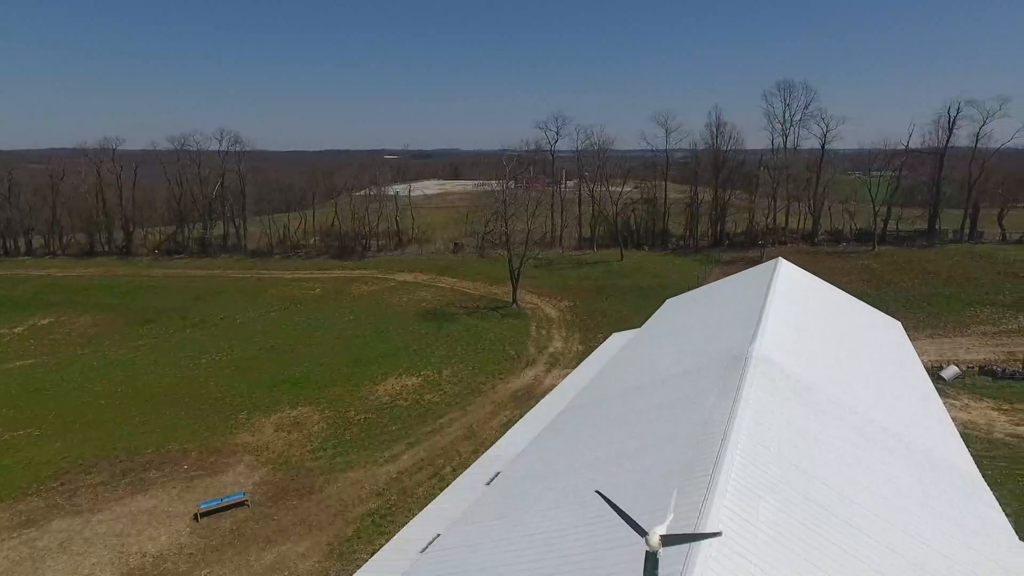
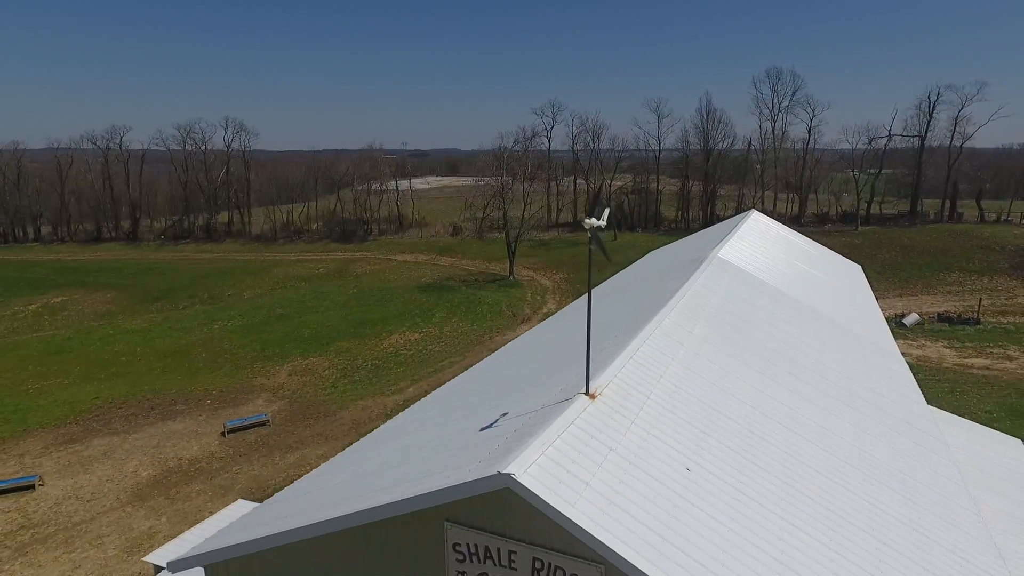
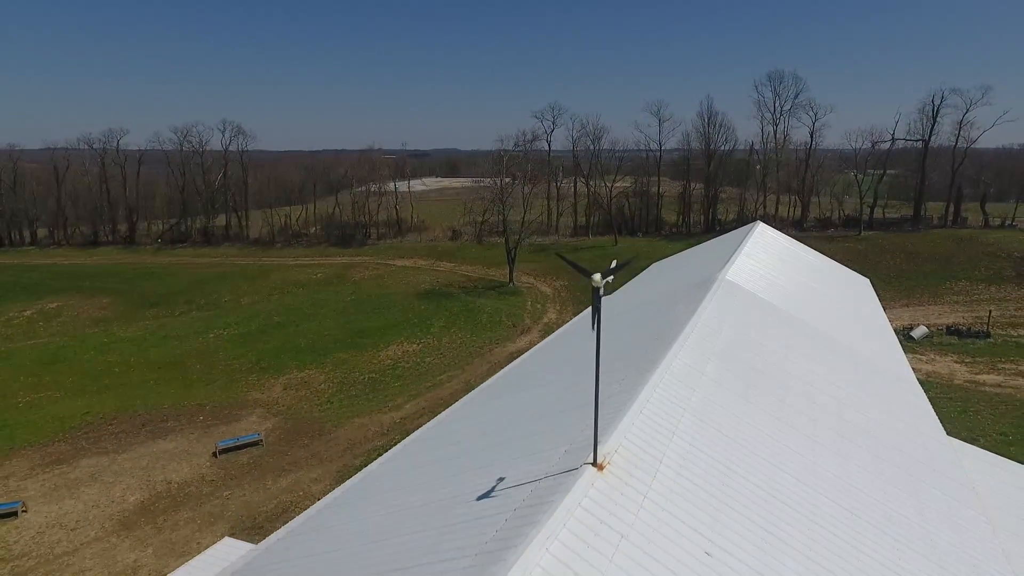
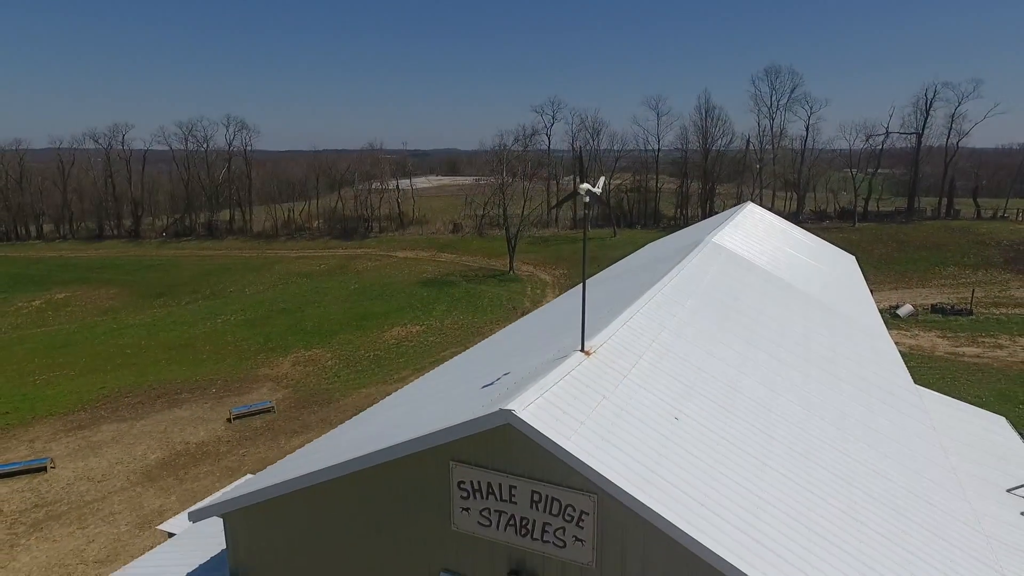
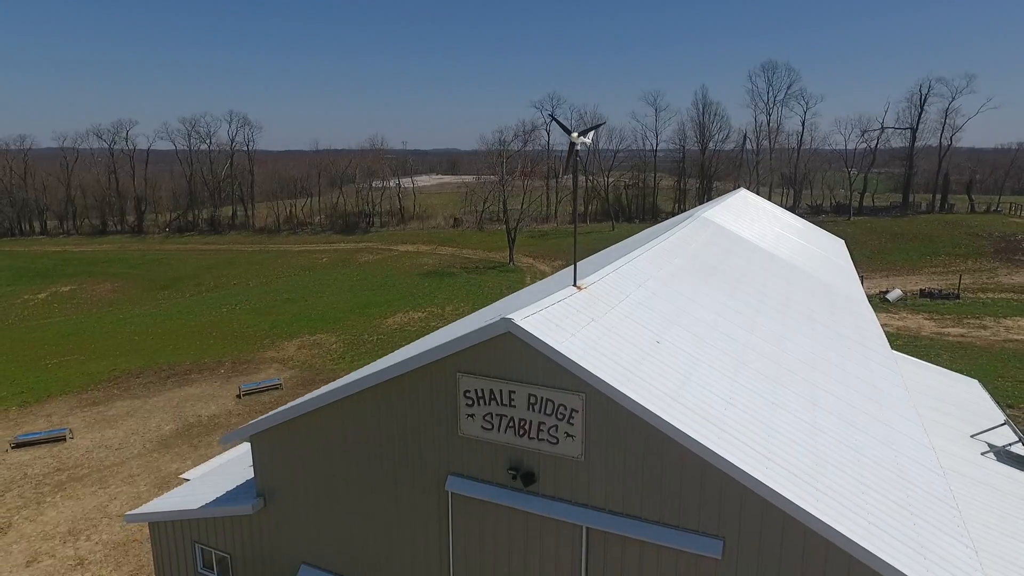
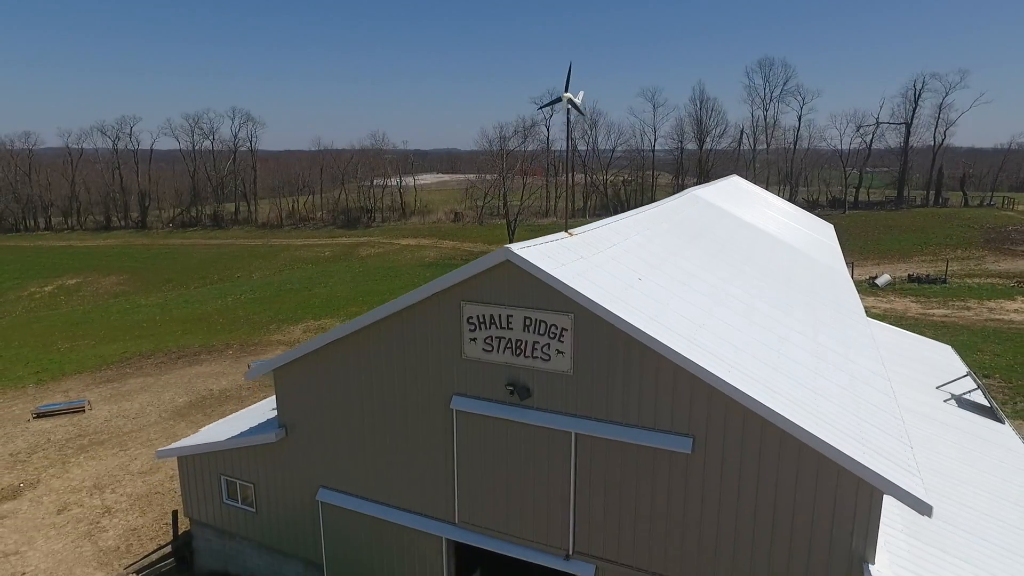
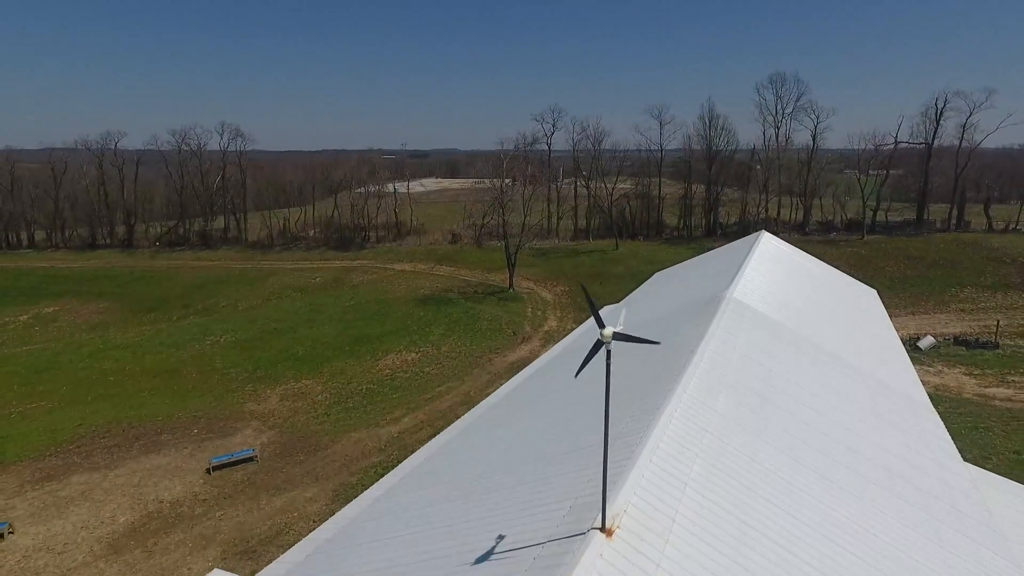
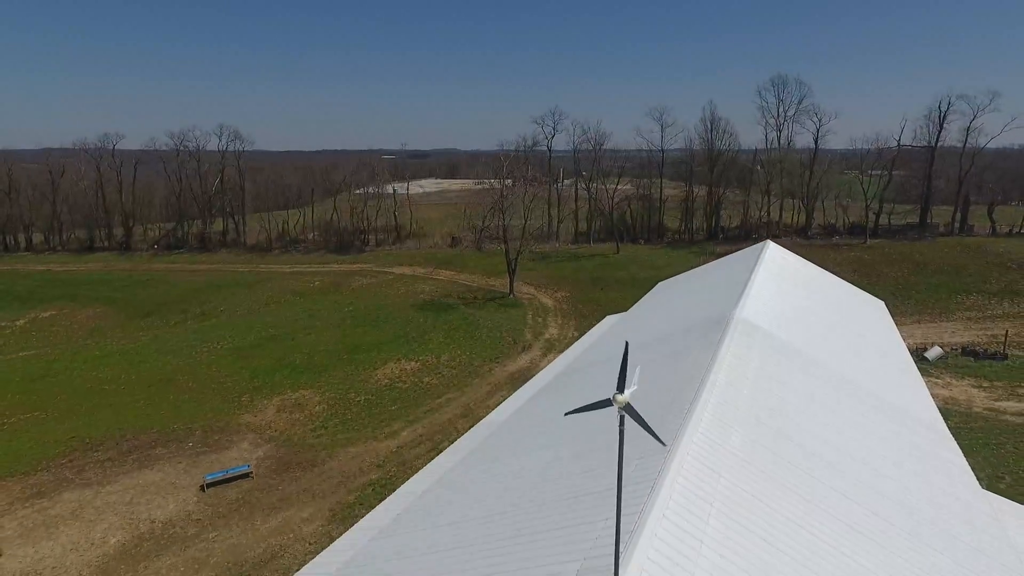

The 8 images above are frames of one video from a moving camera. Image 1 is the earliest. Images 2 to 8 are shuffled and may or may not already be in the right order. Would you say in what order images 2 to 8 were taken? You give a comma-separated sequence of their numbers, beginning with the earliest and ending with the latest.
8, 7, 3, 2, 4, 5, 6
